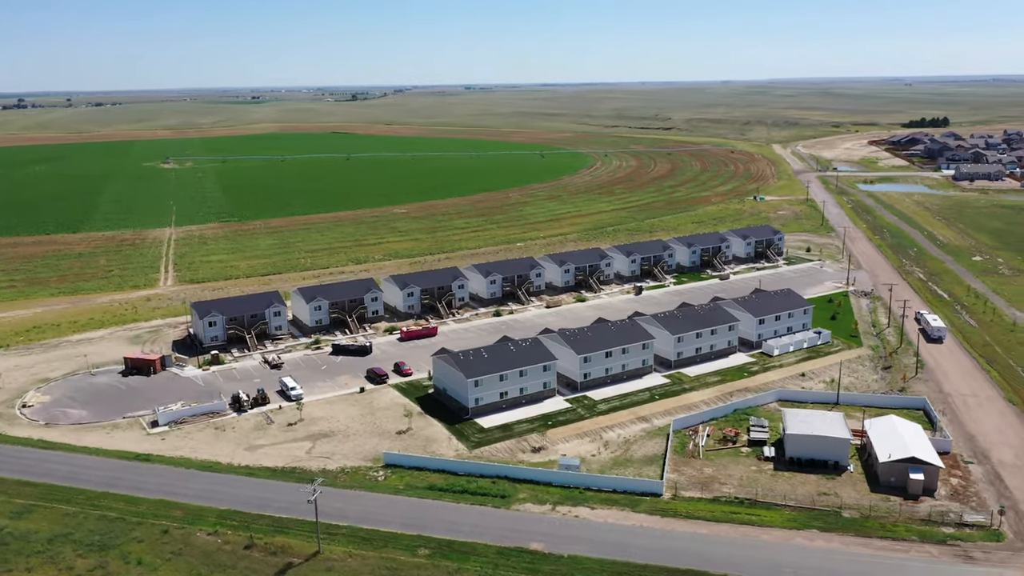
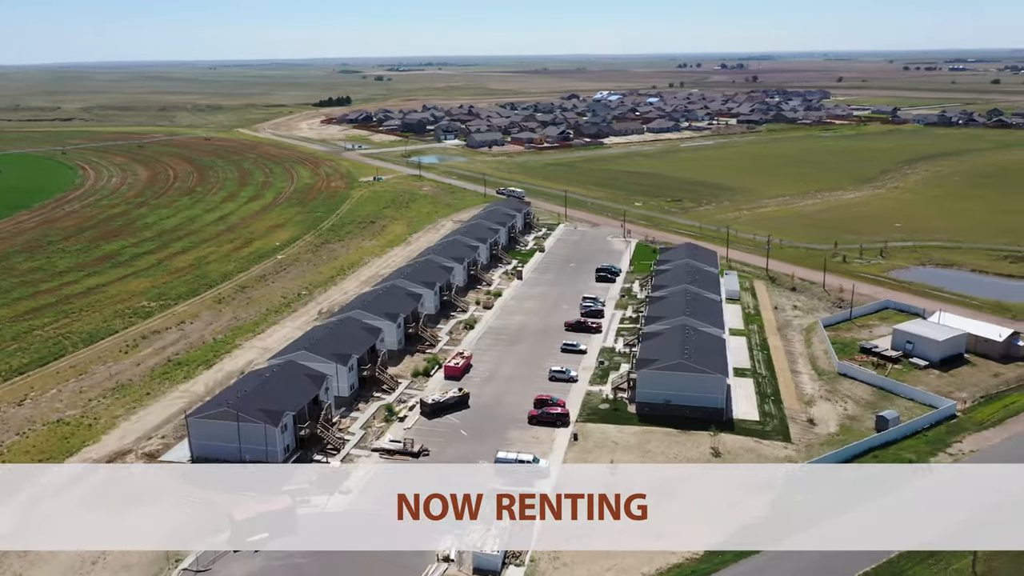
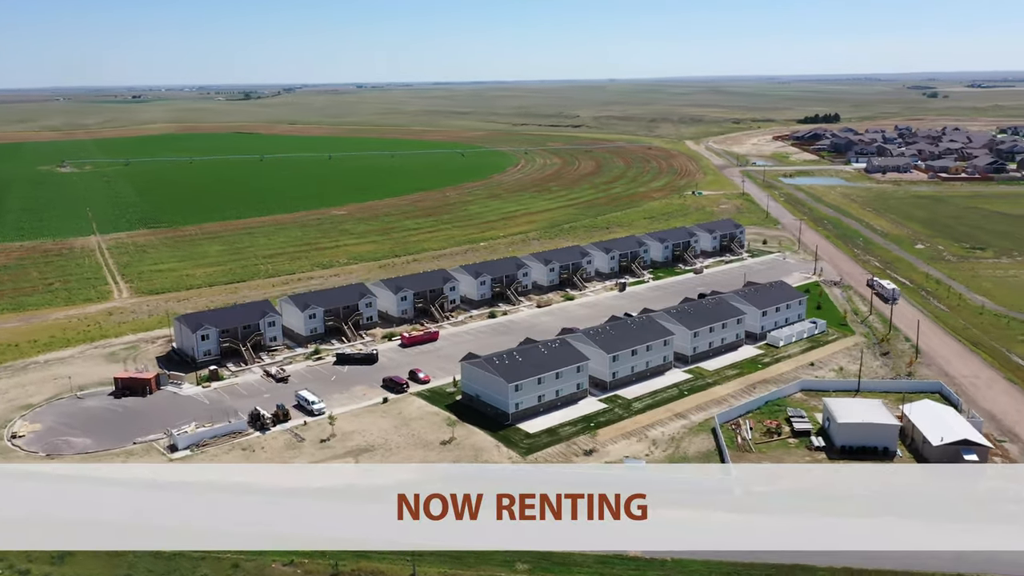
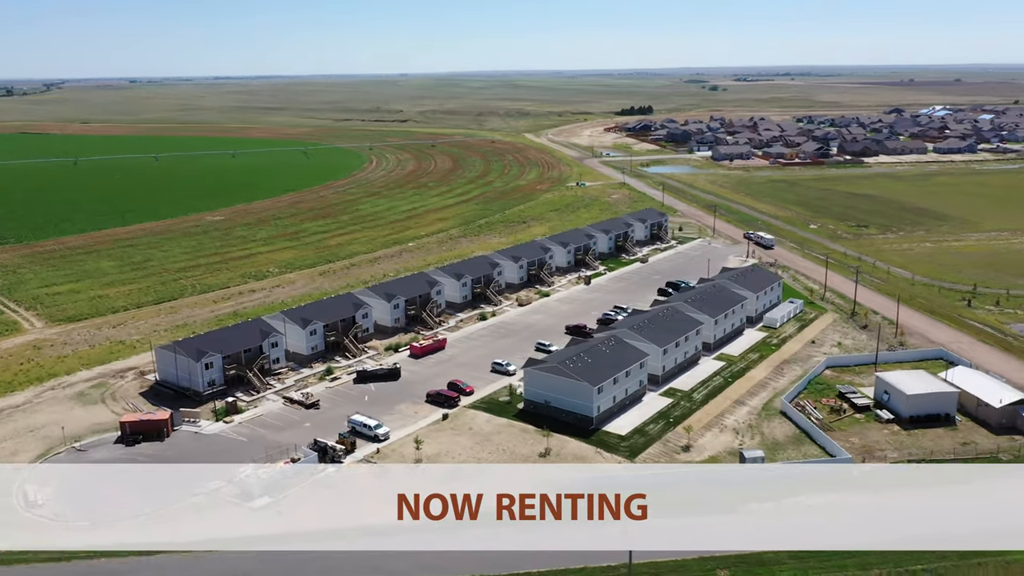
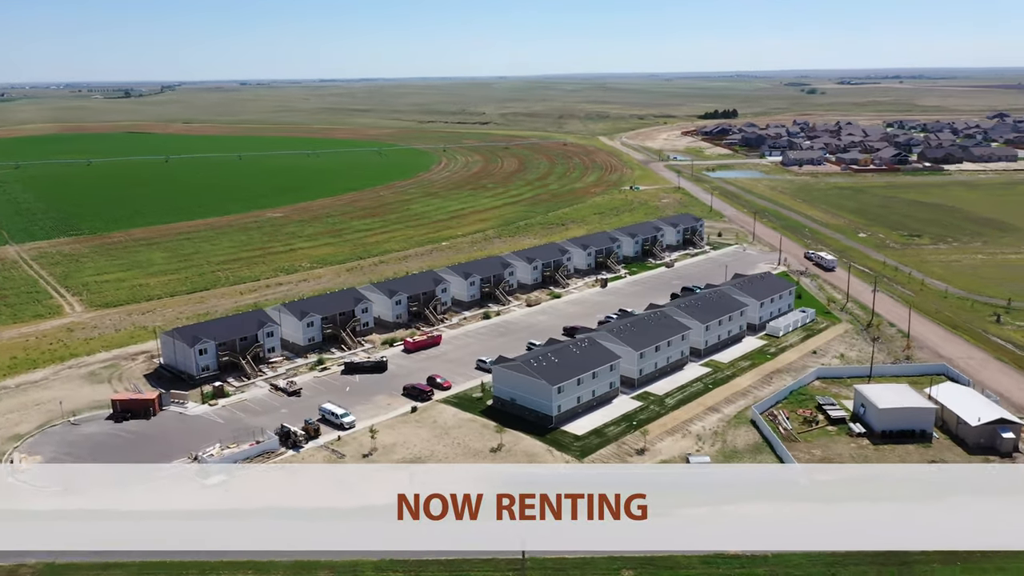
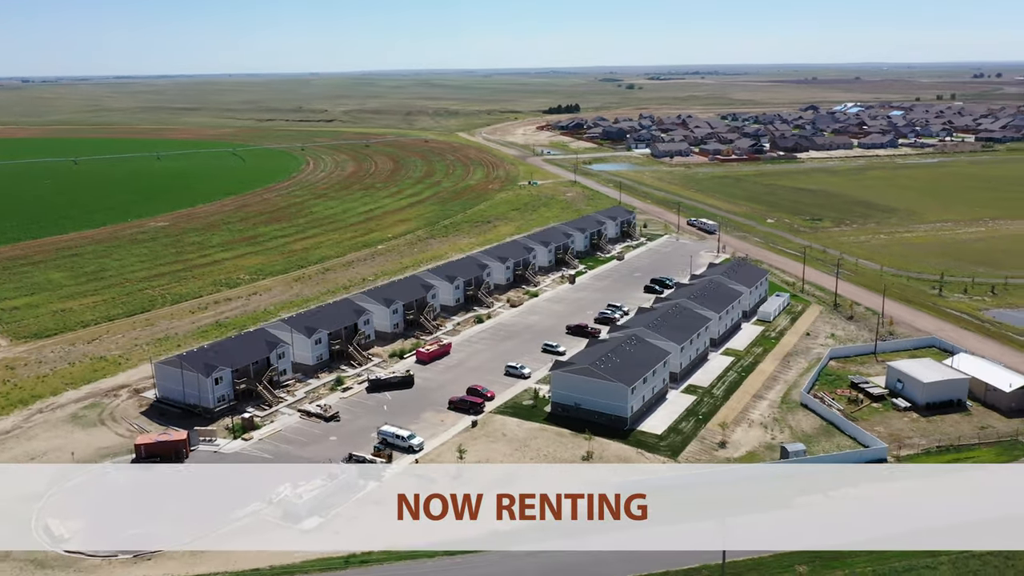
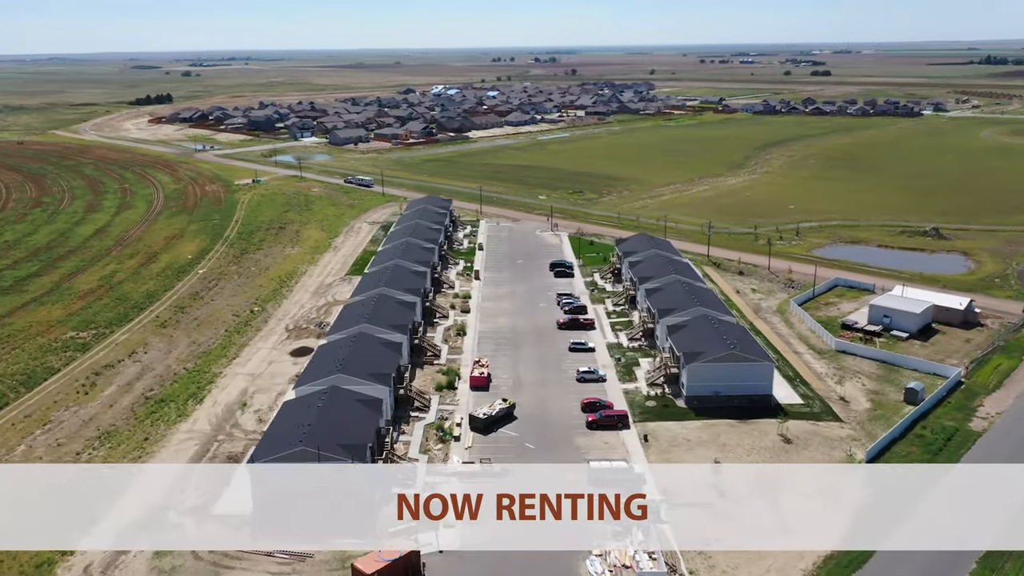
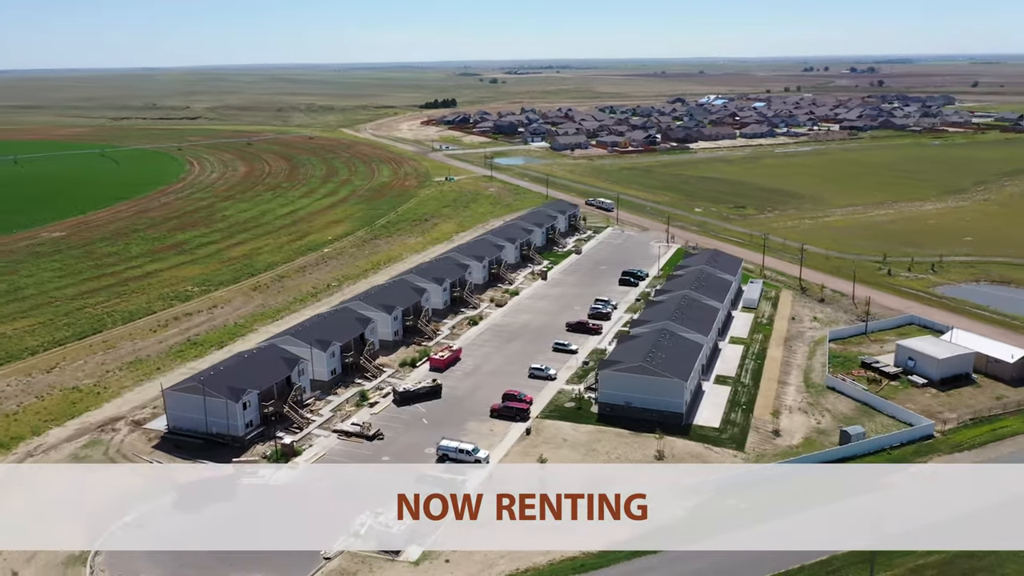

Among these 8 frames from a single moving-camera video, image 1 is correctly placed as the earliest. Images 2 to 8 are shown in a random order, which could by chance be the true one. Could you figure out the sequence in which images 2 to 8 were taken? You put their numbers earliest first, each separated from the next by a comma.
3, 5, 4, 6, 8, 2, 7
